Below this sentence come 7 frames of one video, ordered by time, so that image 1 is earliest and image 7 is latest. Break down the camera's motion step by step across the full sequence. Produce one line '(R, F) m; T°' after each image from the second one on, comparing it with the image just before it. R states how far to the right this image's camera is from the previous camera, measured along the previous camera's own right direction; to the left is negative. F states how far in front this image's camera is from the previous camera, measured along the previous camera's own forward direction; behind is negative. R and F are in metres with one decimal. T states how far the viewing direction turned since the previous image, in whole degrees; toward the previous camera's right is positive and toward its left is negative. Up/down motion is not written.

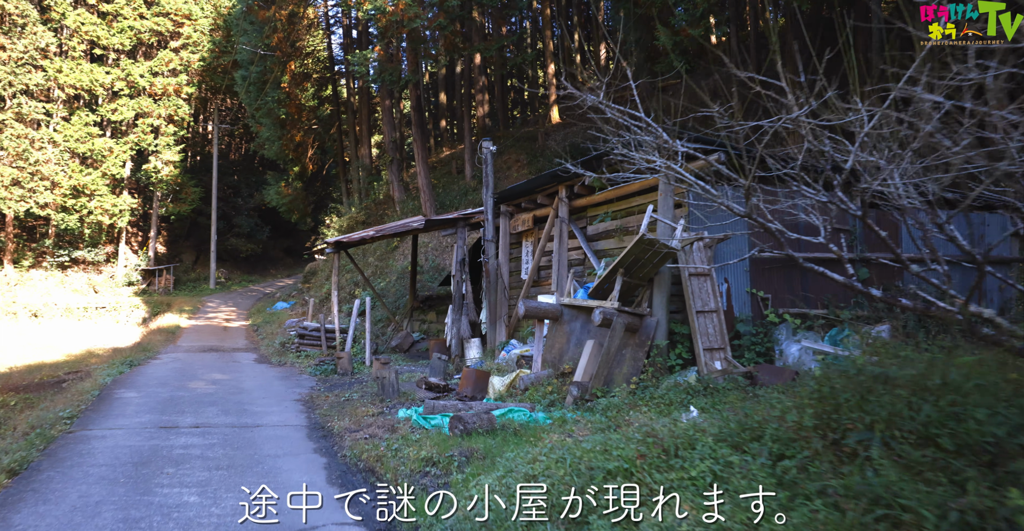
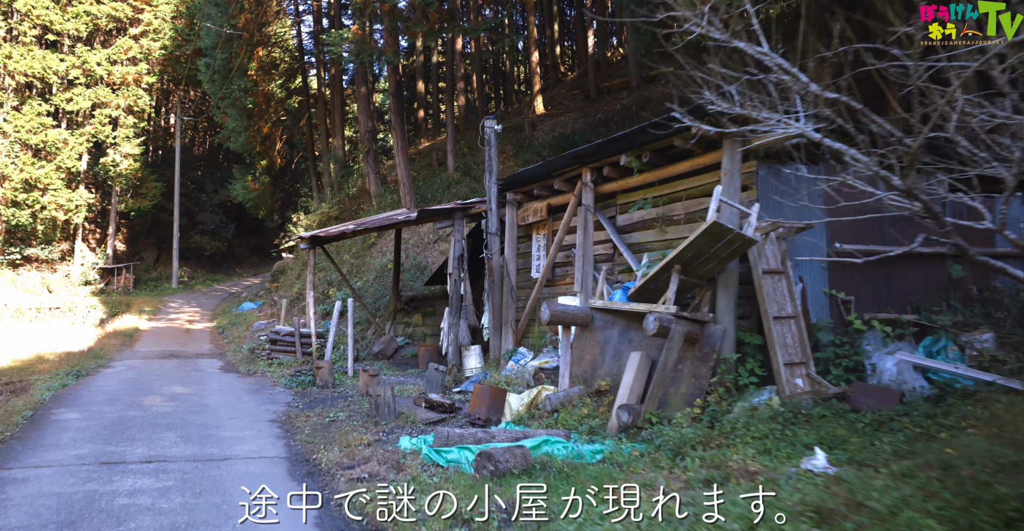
(-0.6, +1.5) m; +2°
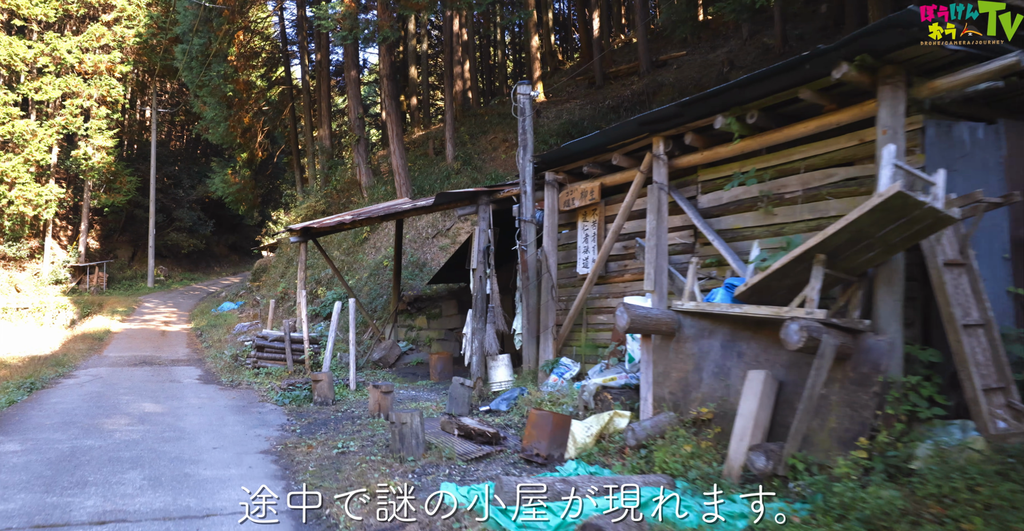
(-0.7, +1.7) m; +2°
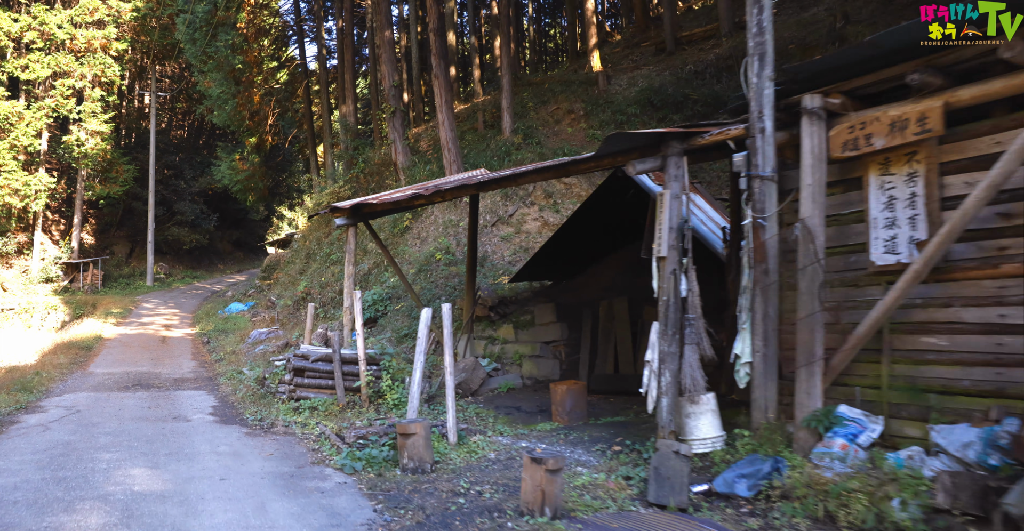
(-1.8, +3.5) m; 0°
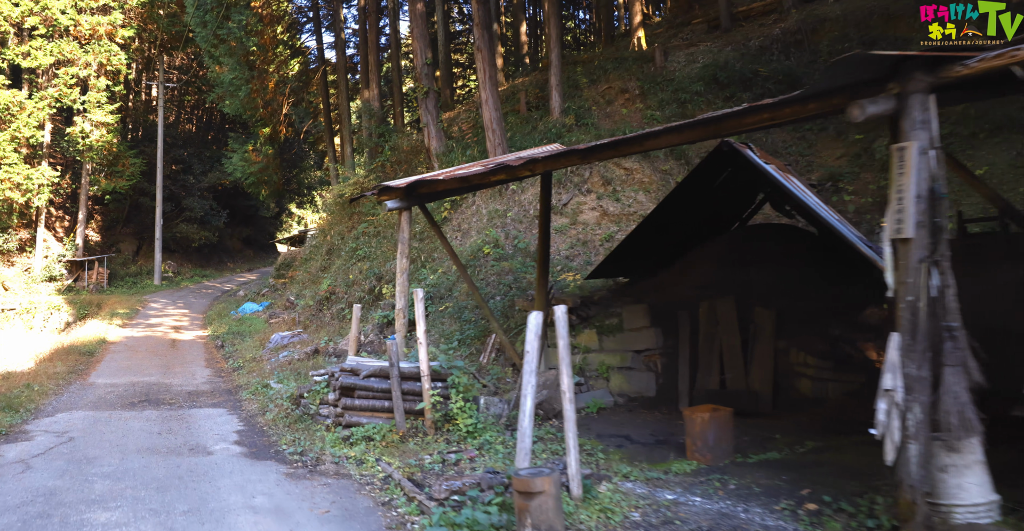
(-1.0, +1.8) m; 0°
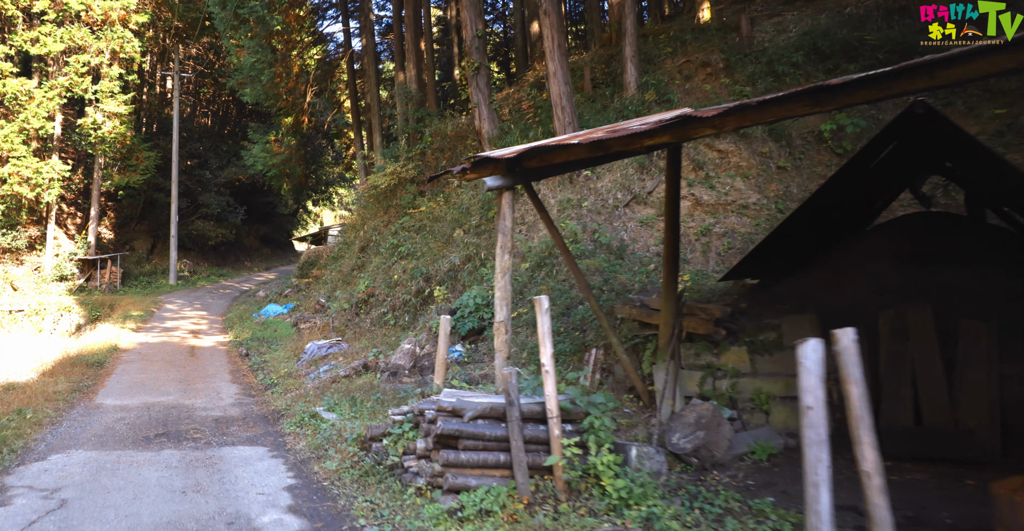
(-1.1, +2.1) m; -1°
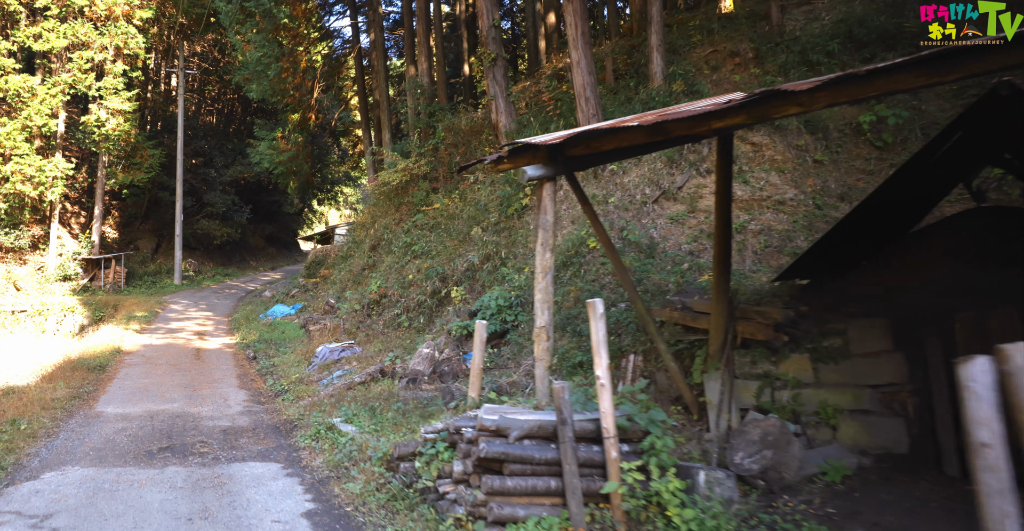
(-0.3, +0.6) m; 0°
